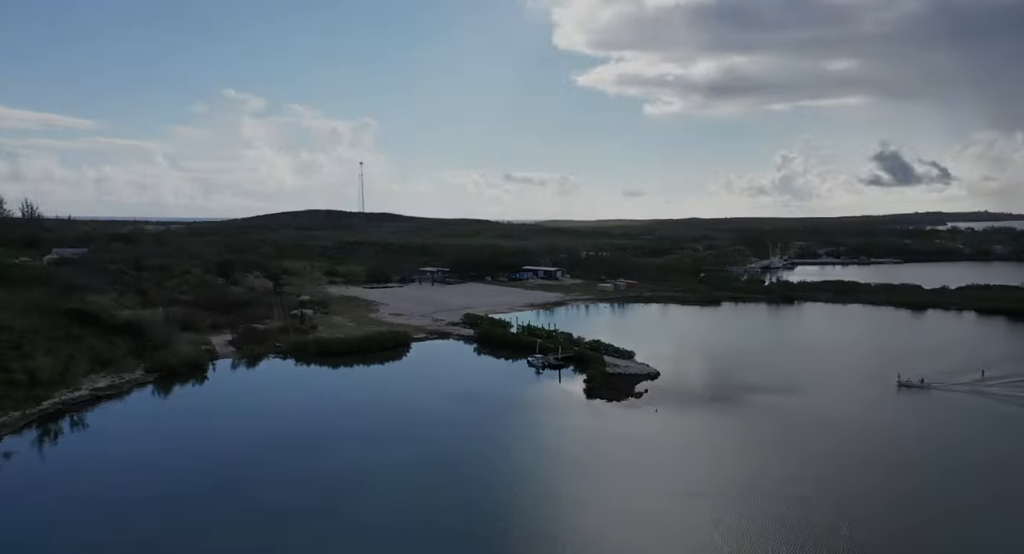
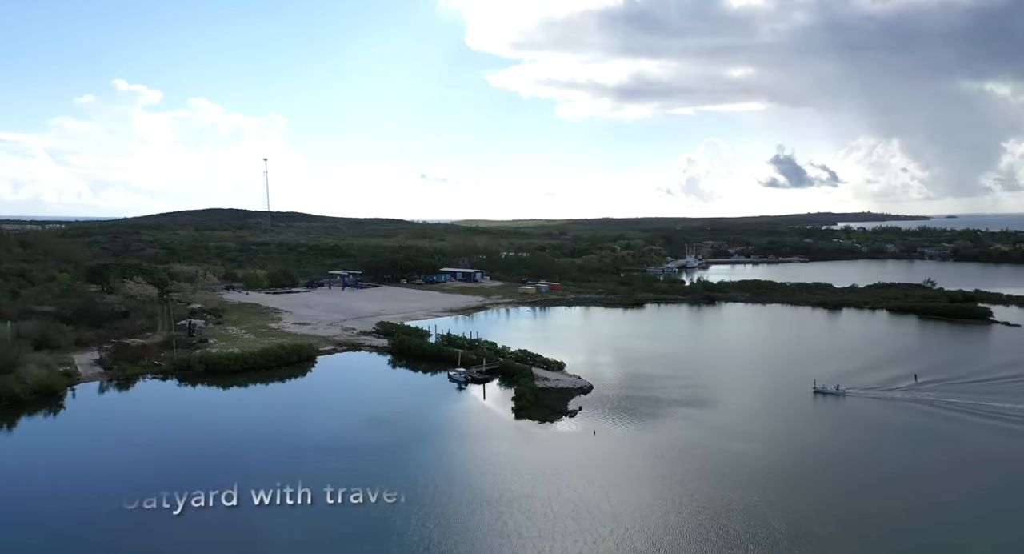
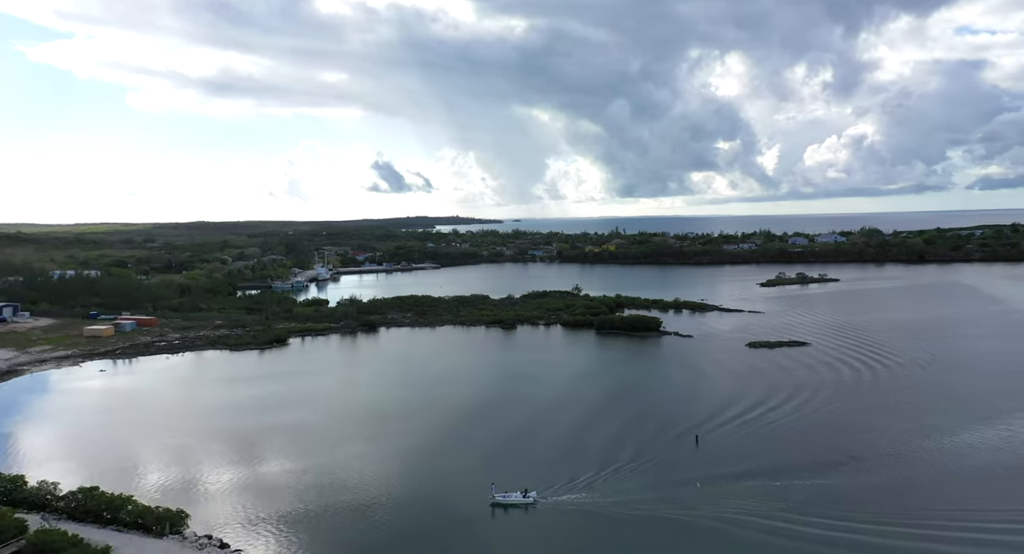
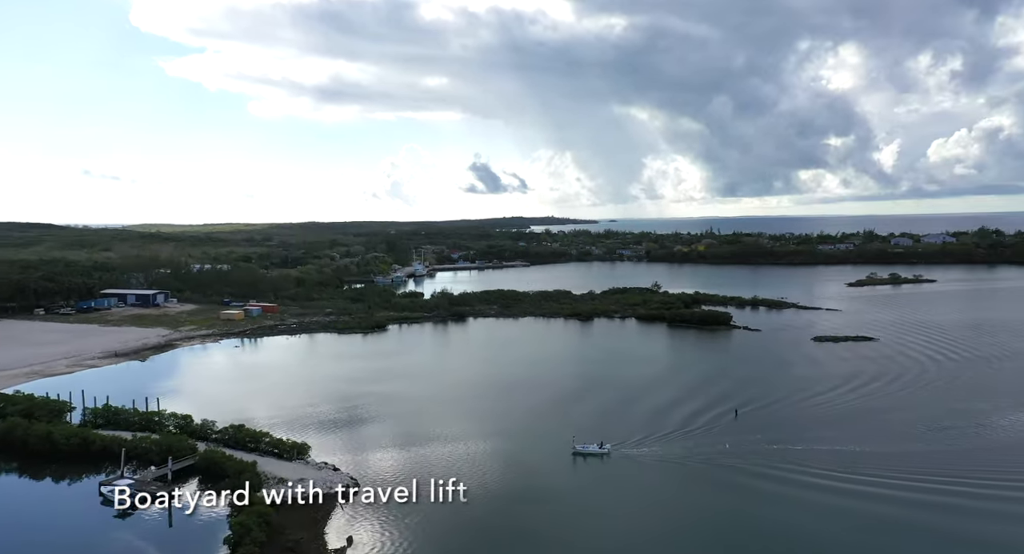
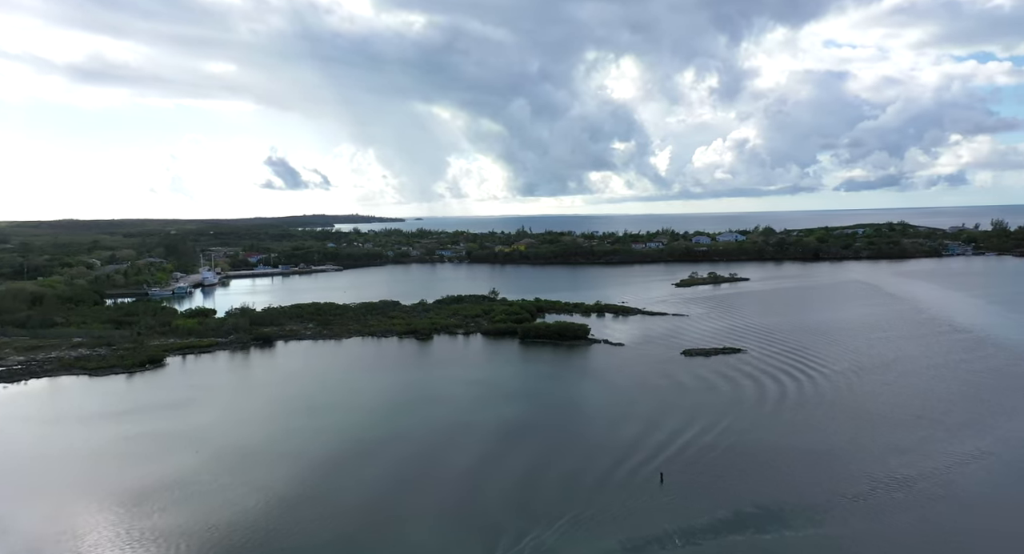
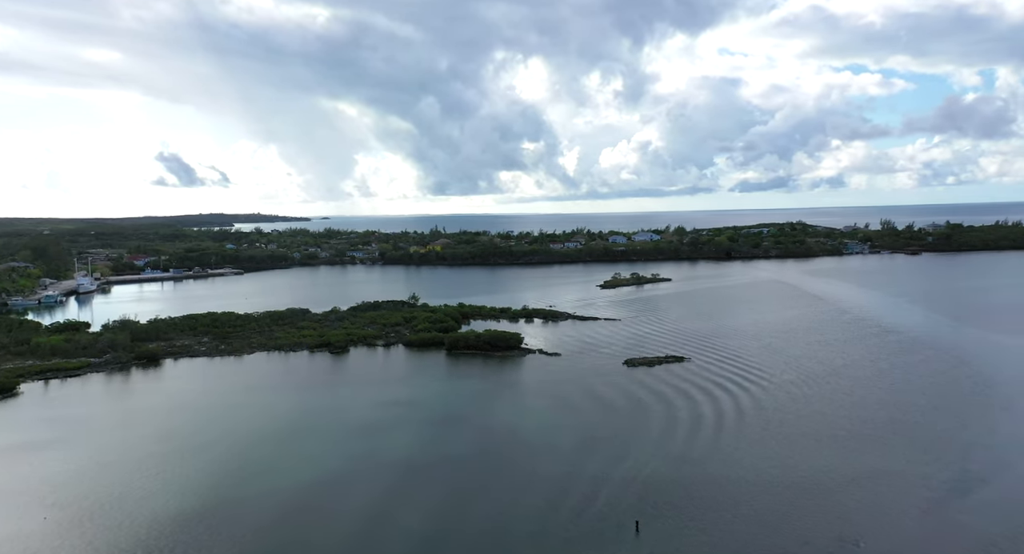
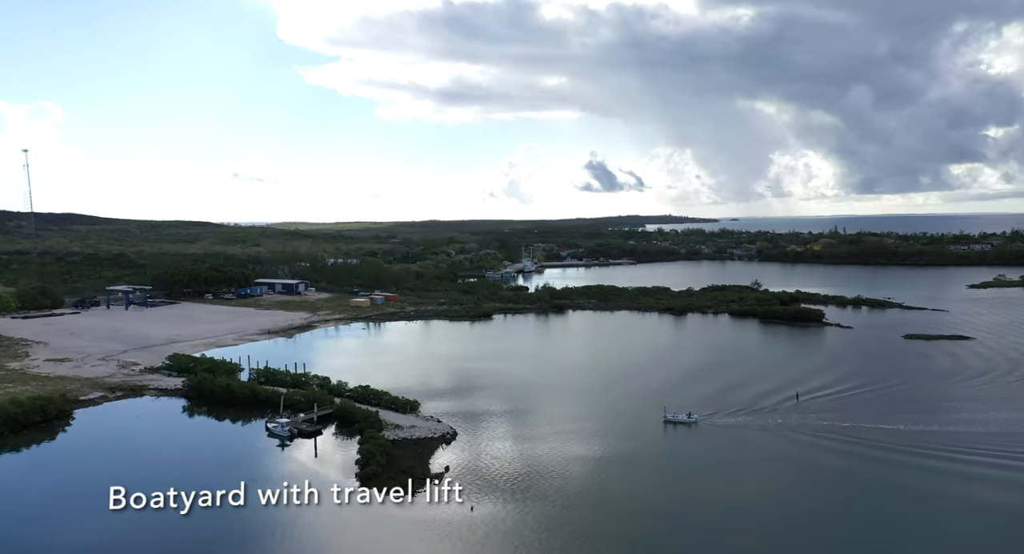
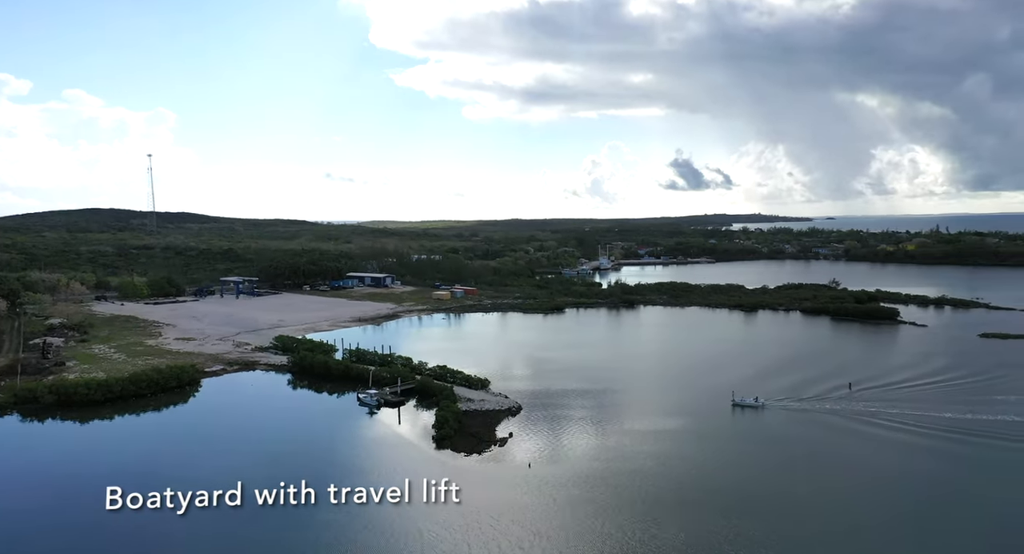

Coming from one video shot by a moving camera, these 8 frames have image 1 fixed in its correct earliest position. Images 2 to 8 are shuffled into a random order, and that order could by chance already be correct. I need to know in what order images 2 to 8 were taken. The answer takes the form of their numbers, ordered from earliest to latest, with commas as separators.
2, 8, 7, 4, 3, 5, 6
